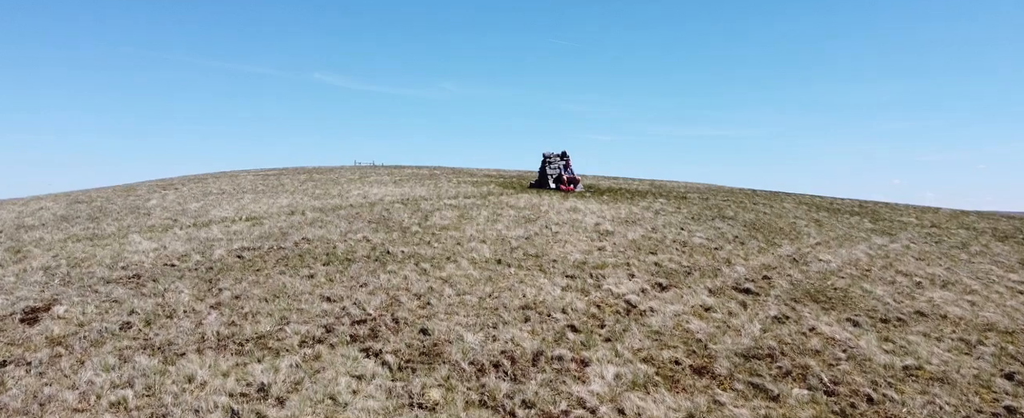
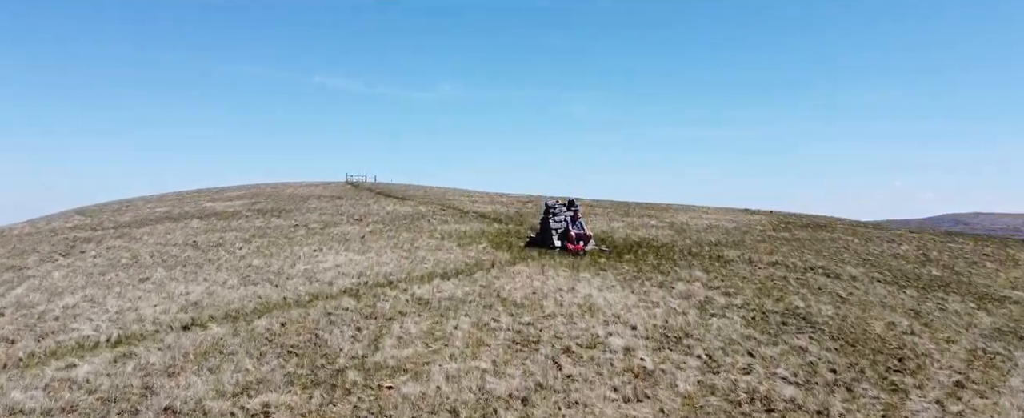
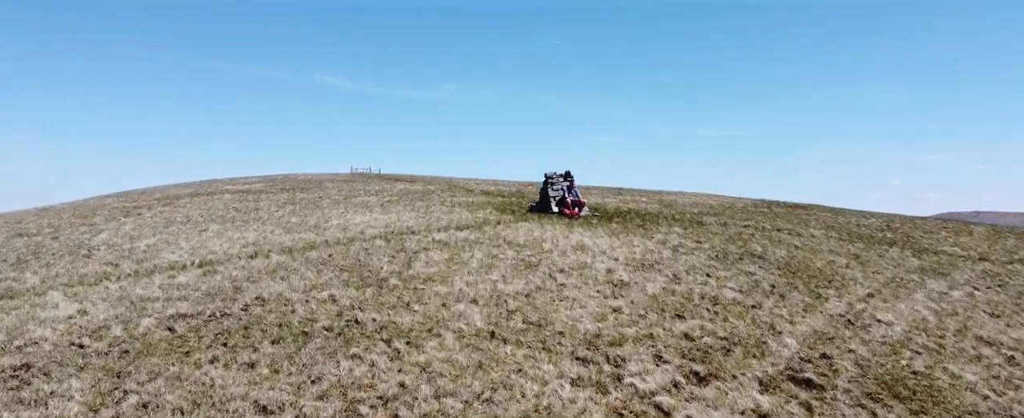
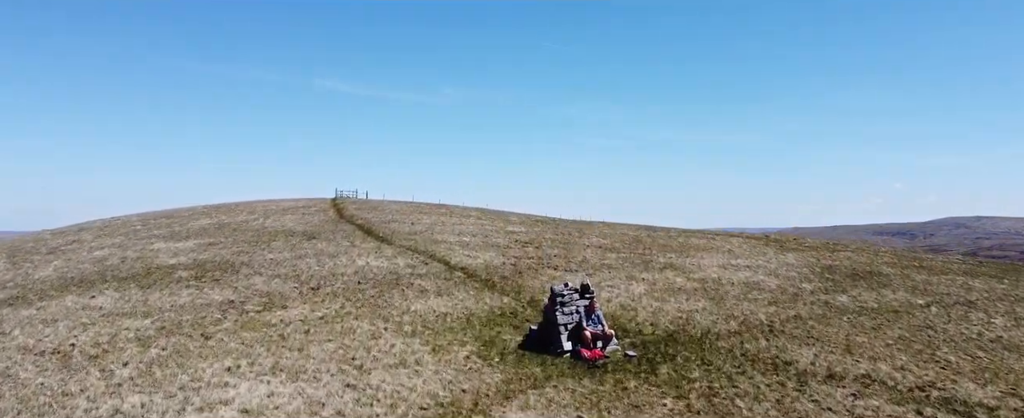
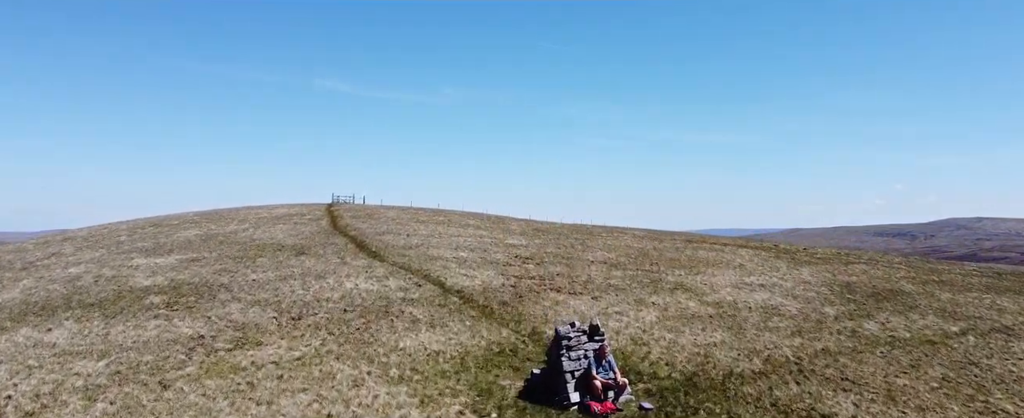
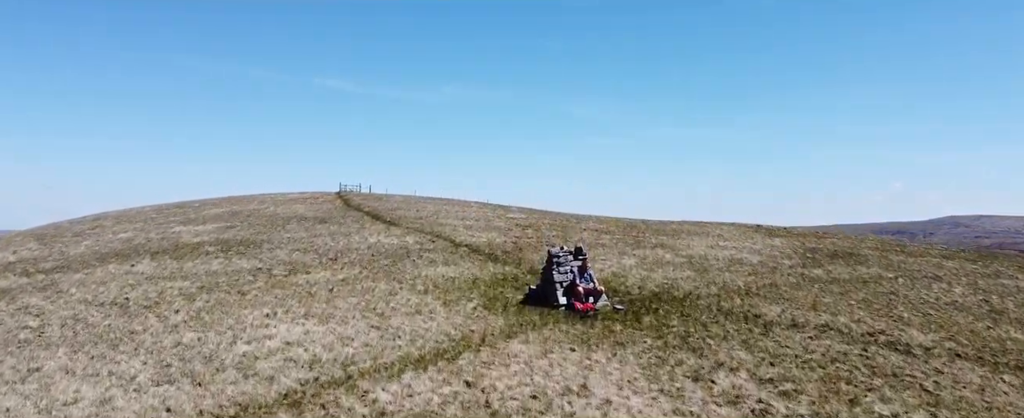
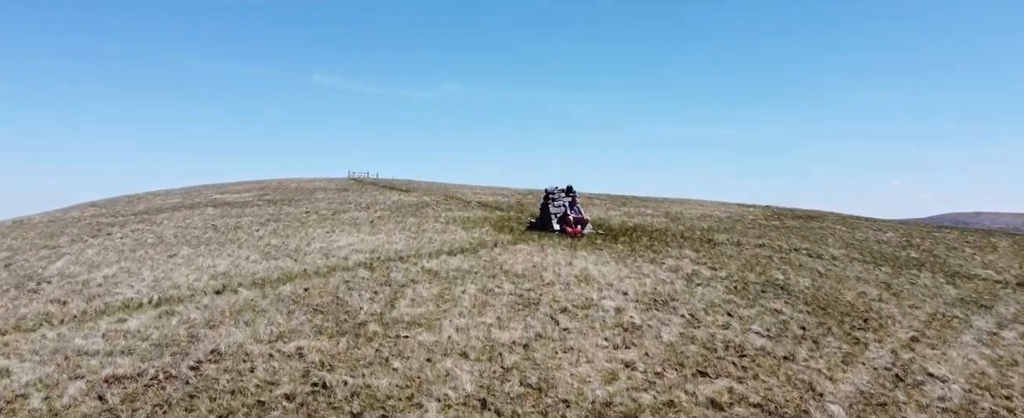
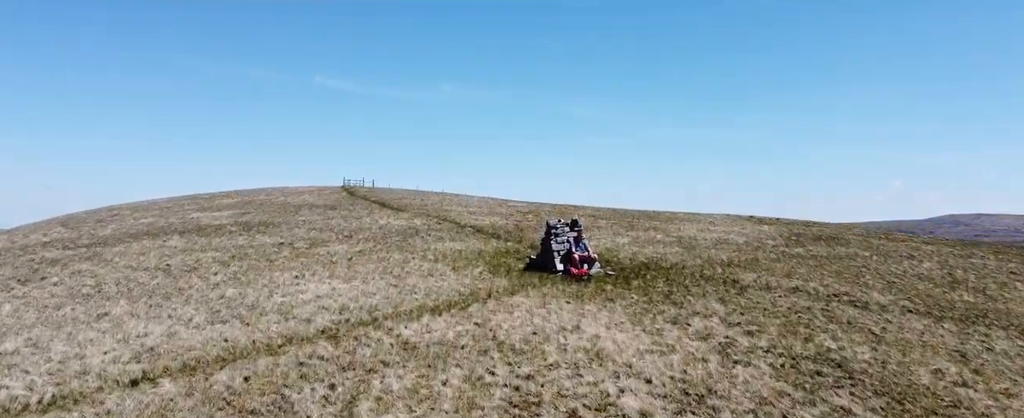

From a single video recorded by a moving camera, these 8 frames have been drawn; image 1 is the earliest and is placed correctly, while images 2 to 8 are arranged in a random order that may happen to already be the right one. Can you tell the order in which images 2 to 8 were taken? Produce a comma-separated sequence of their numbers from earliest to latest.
3, 7, 2, 8, 6, 4, 5
